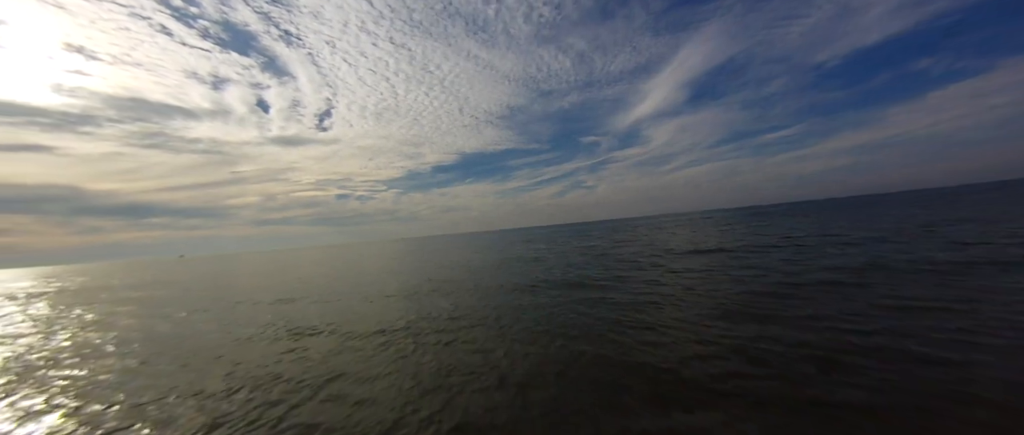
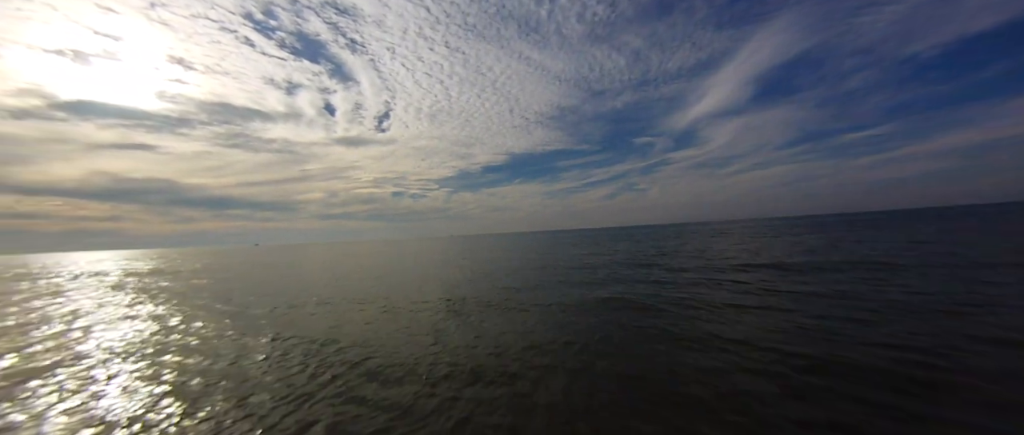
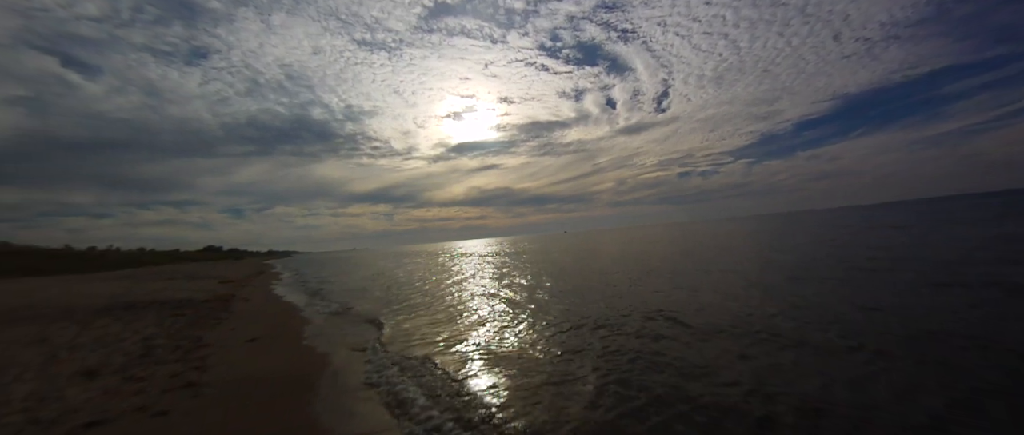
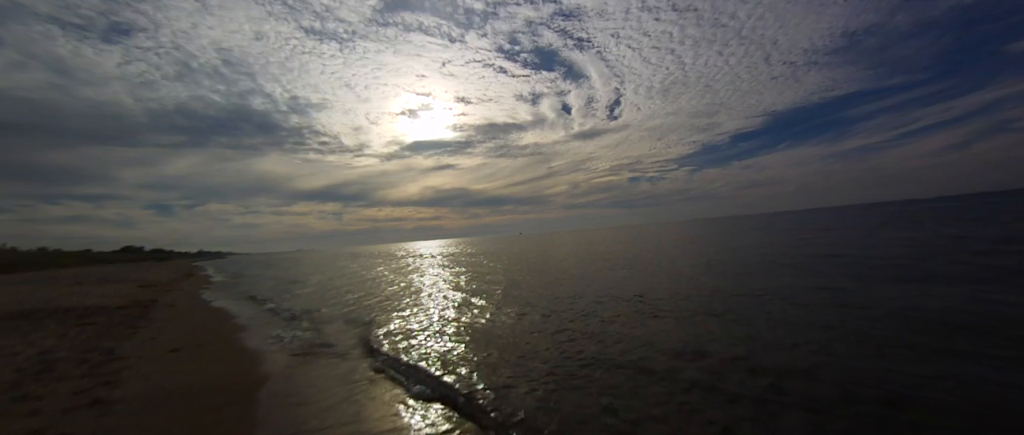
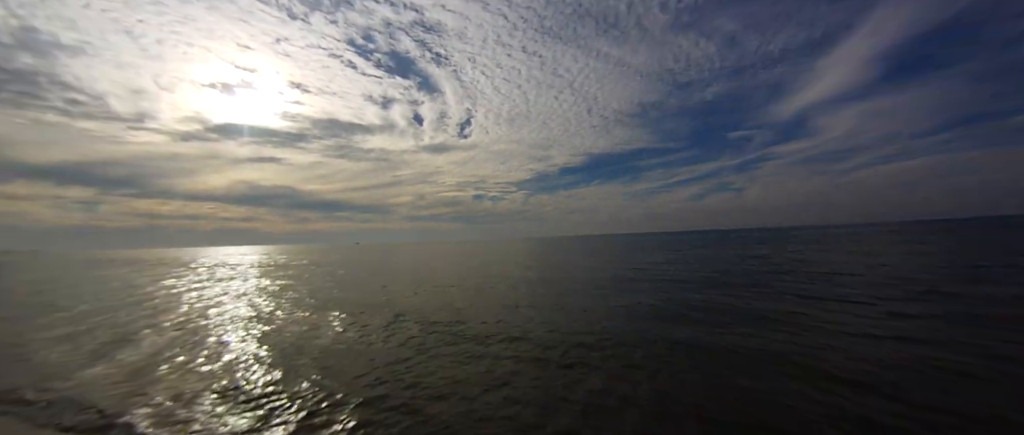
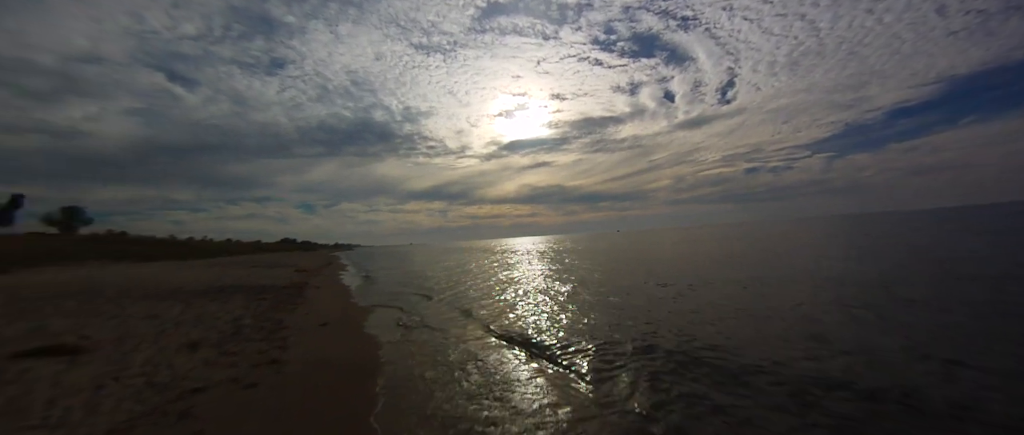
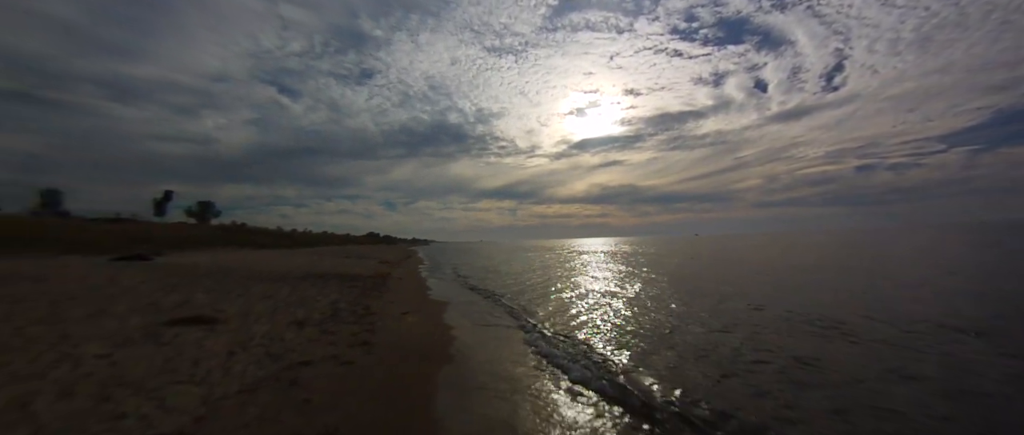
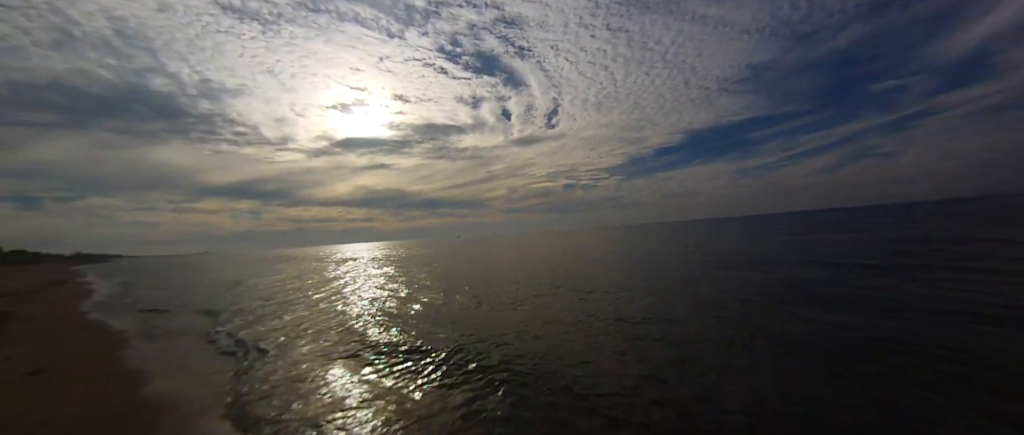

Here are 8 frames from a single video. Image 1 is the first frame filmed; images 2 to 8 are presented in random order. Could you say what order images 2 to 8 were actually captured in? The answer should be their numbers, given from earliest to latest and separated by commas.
2, 5, 8, 4, 3, 6, 7
